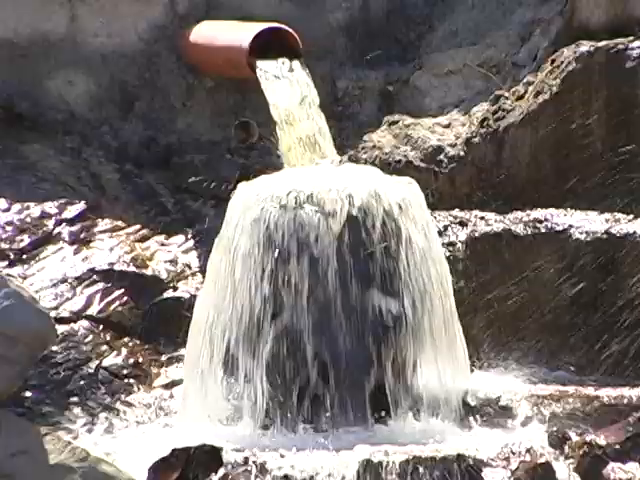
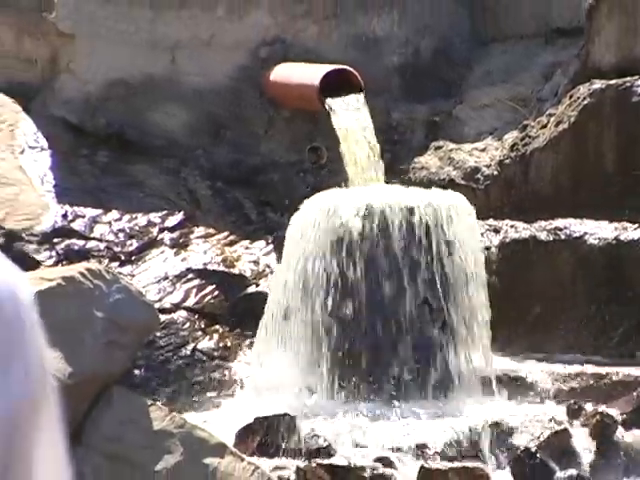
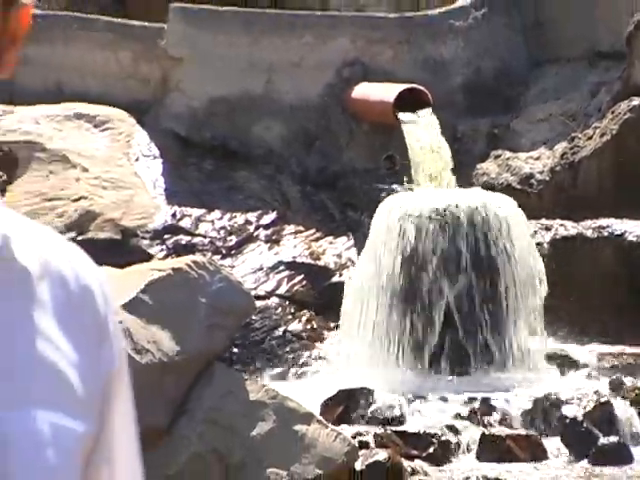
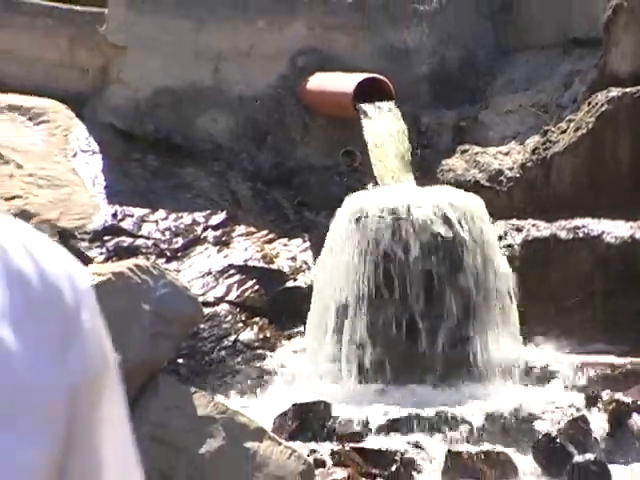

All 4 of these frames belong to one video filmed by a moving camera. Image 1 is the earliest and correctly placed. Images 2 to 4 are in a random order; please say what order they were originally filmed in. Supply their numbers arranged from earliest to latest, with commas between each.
2, 4, 3
